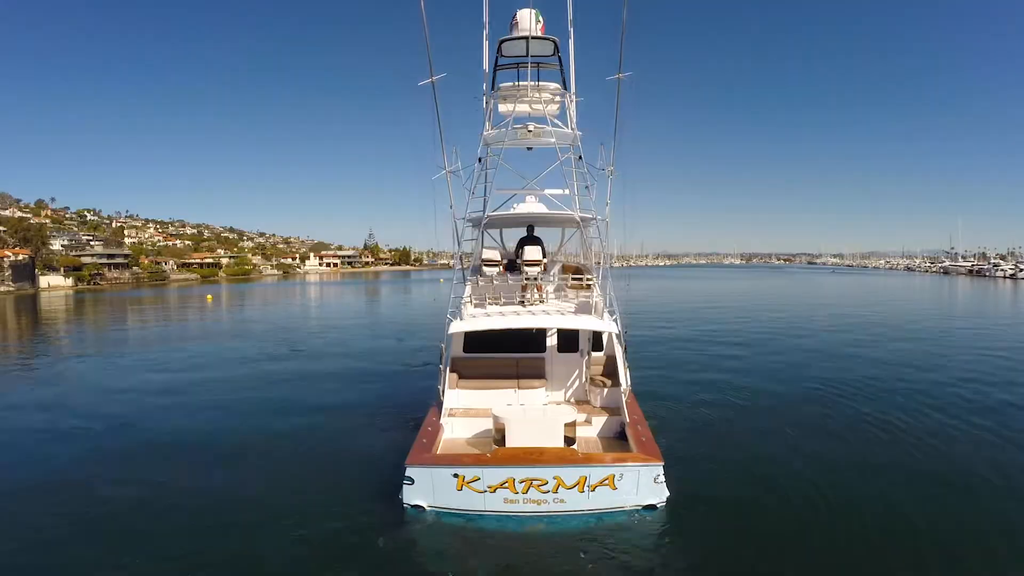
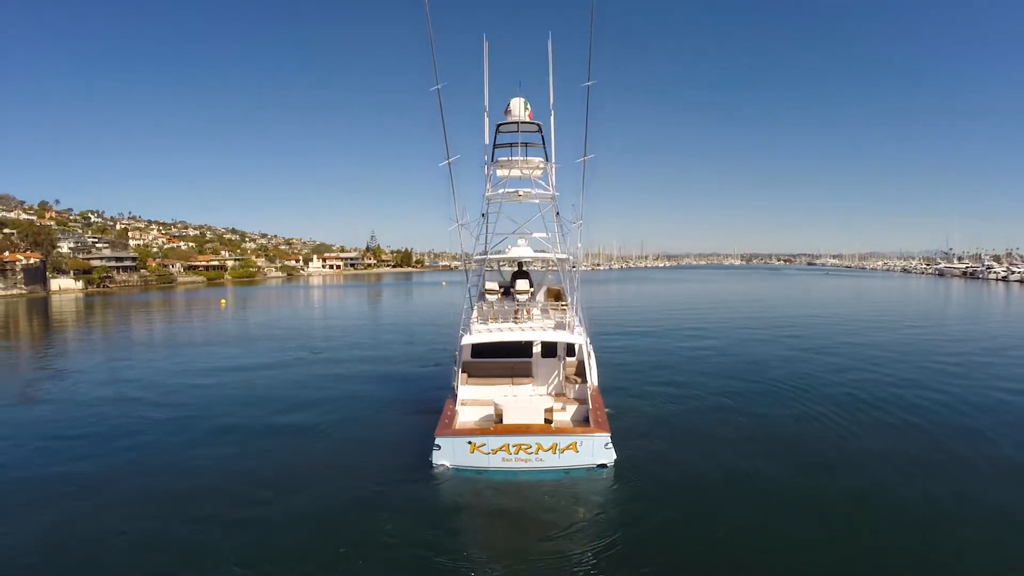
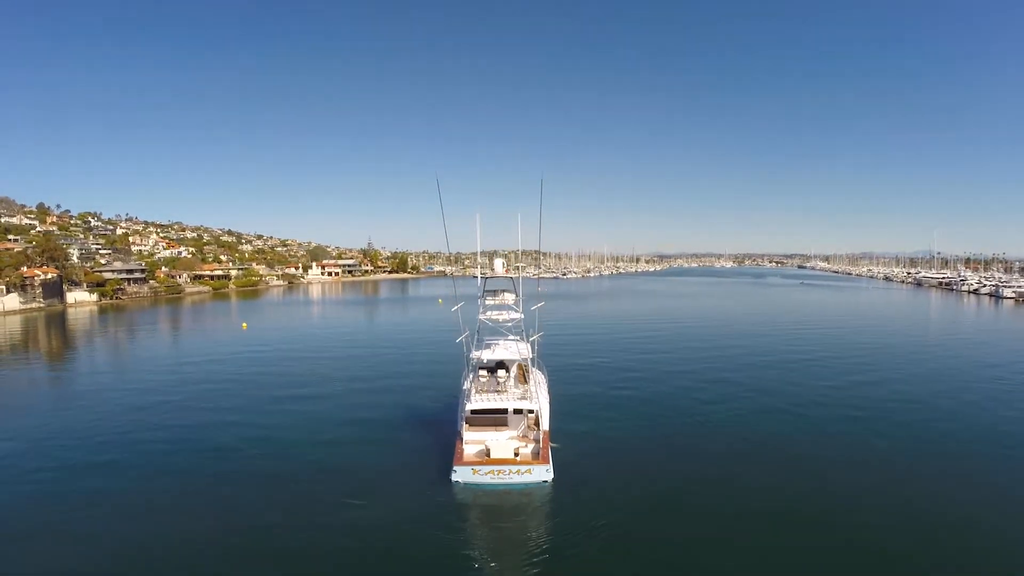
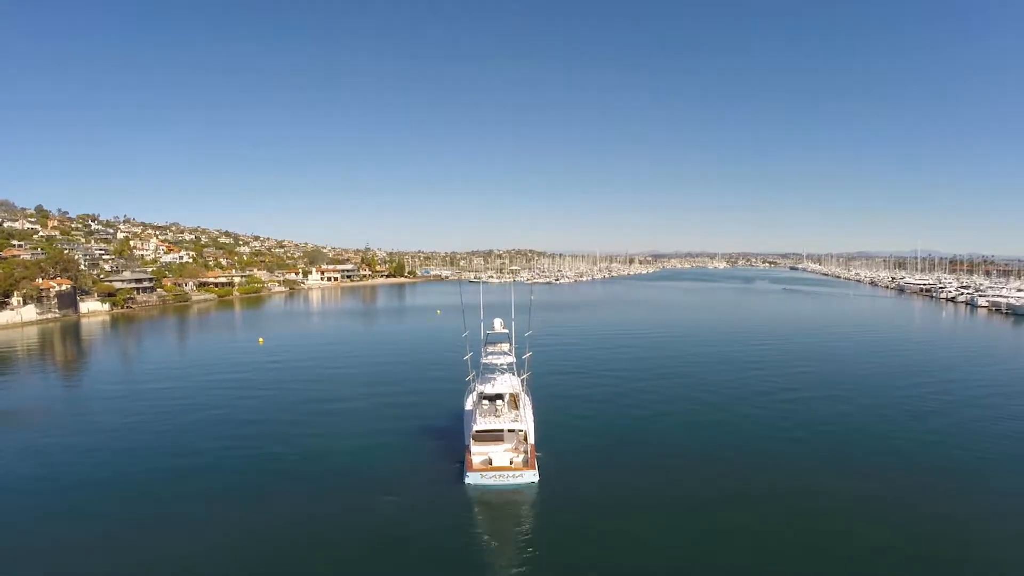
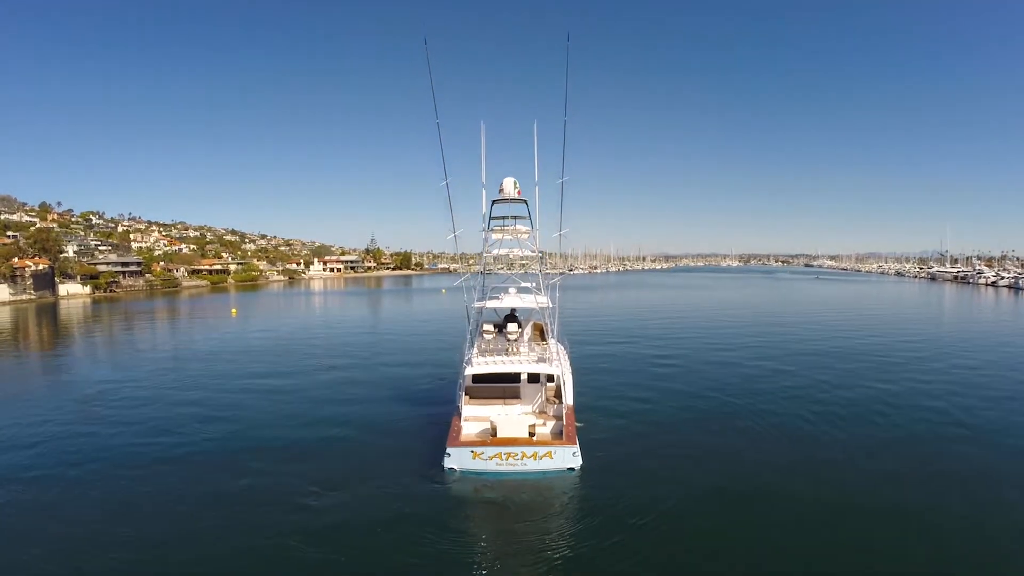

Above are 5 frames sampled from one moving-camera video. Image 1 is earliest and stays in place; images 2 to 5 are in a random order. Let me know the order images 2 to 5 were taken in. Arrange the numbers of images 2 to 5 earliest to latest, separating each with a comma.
2, 5, 3, 4
